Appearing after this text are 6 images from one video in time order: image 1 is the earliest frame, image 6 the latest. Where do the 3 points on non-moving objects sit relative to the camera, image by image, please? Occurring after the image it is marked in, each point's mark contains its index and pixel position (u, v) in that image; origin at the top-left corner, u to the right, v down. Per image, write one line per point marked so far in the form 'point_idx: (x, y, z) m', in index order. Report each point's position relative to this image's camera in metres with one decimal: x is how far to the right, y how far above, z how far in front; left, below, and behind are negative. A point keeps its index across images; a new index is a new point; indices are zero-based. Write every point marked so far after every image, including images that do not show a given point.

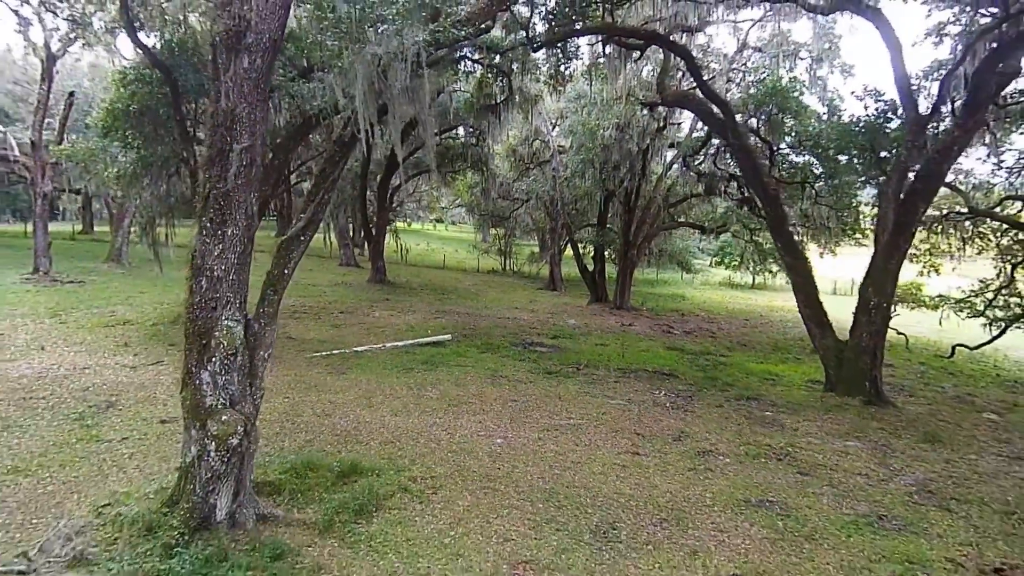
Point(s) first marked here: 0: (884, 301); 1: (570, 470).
0: (+3.9, -0.1, +6.6) m
1: (+0.4, -1.3, +4.5) m
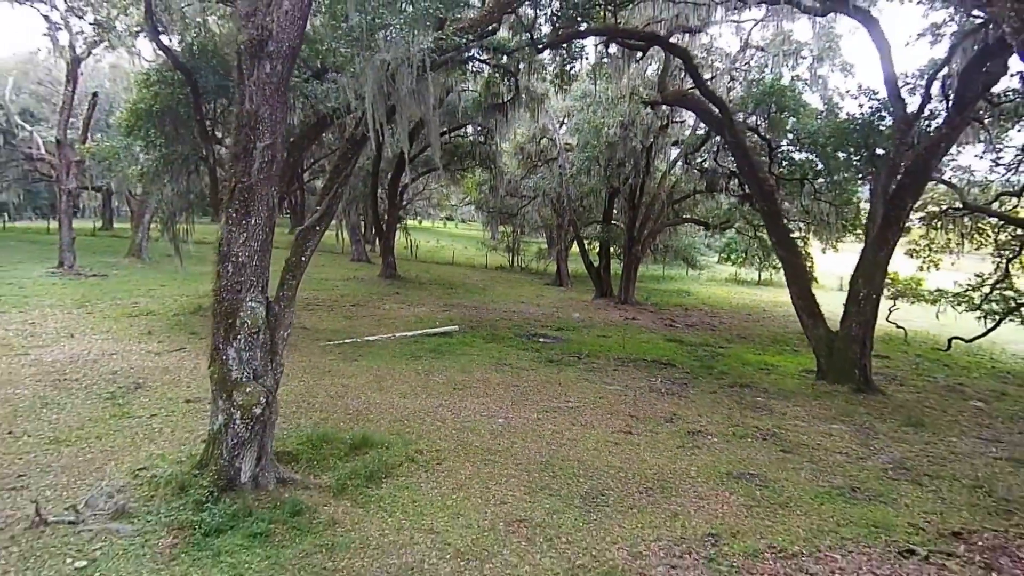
0: (+4.0, 0.0, +6.9) m
1: (+0.4, -1.2, +4.9) m
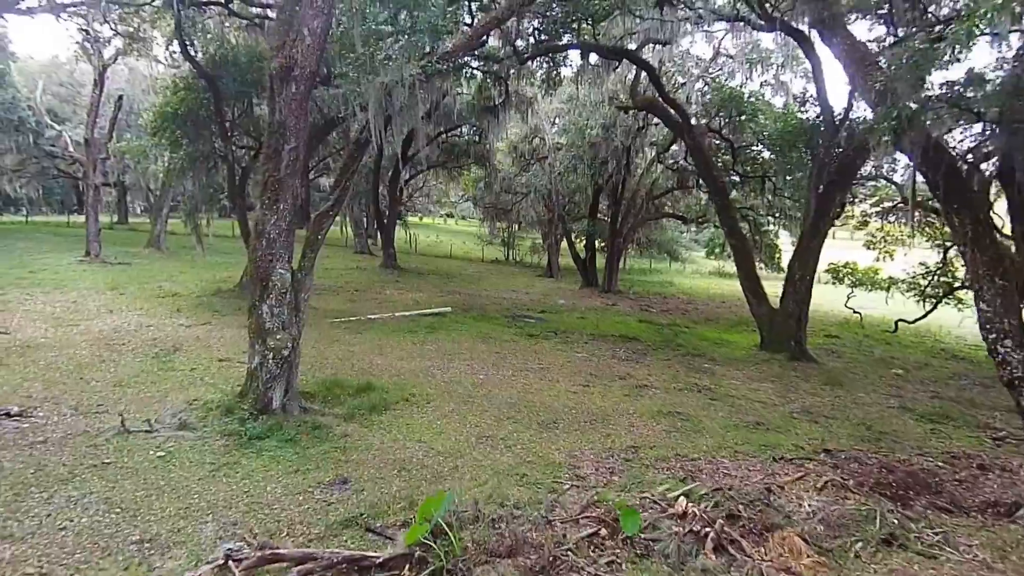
0: (+3.8, +0.2, +7.9) m
1: (+0.2, -1.0, +5.9) m
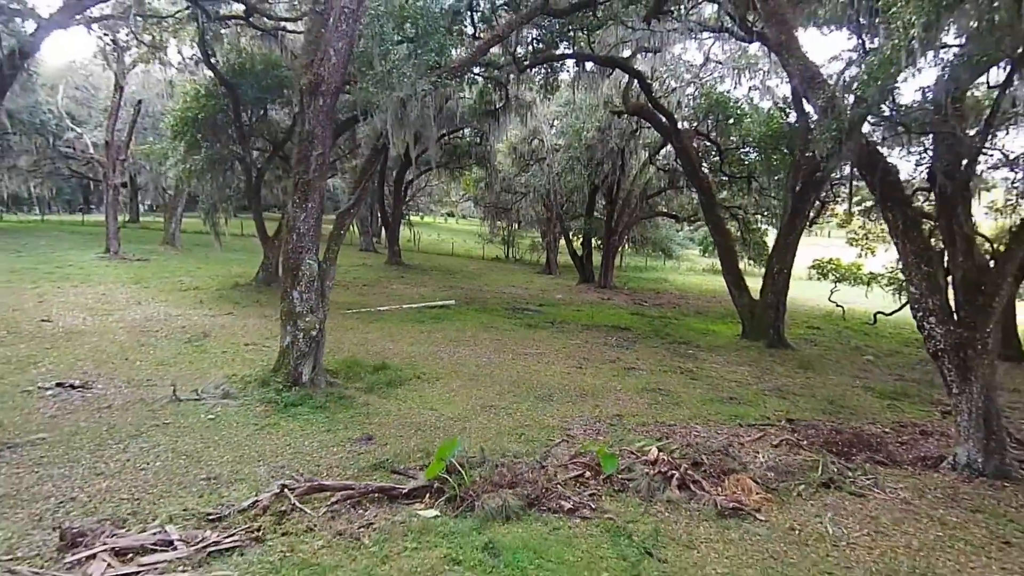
0: (+3.8, +0.3, +8.6) m
1: (+0.2, -0.9, +6.6) m
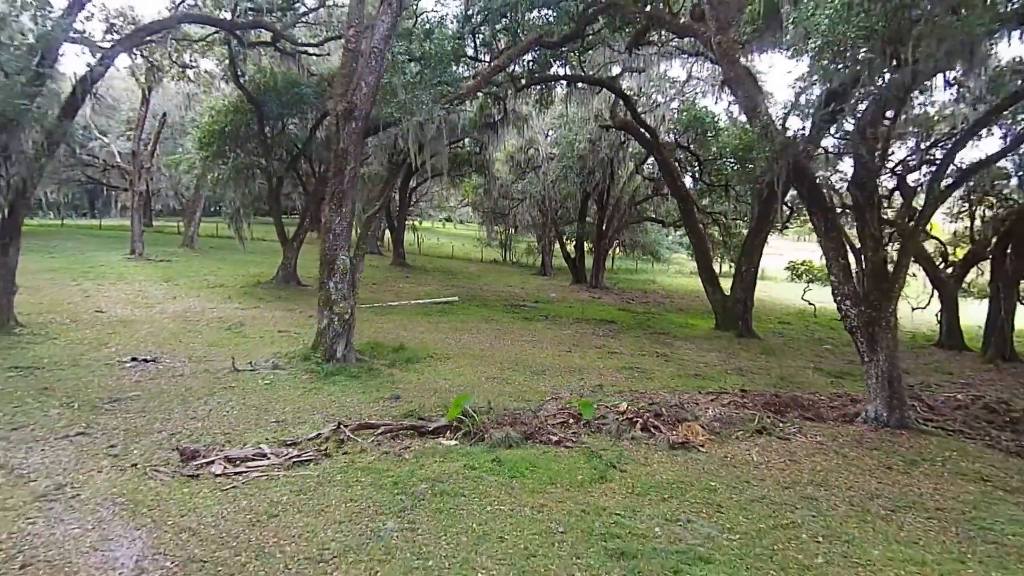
0: (+3.7, +0.3, +9.7) m
1: (+0.2, -0.8, +7.7) m
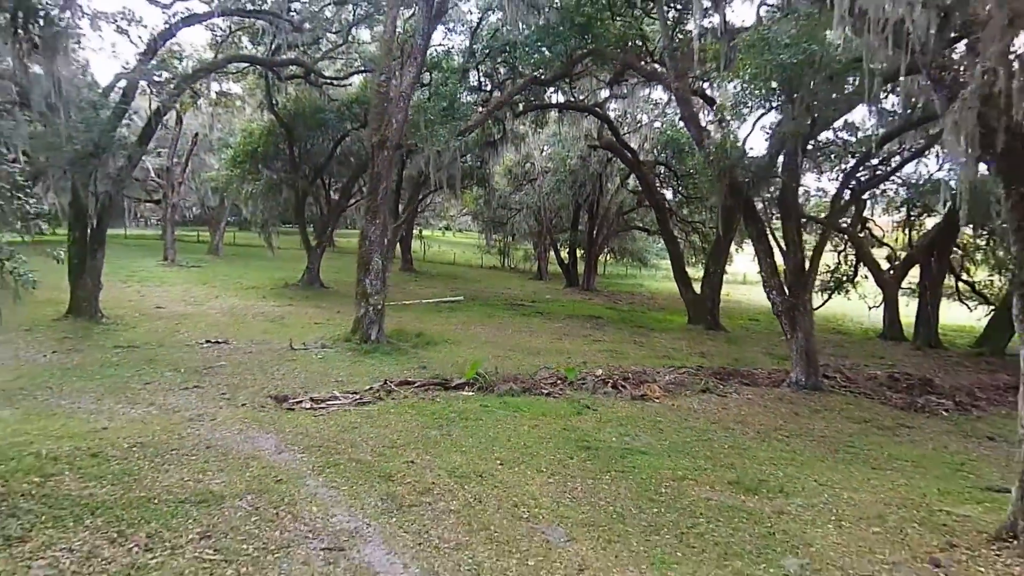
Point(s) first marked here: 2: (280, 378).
0: (+3.7, +0.4, +11.3) m
1: (+0.2, -0.8, +9.2) m
2: (-2.3, -0.9, +6.3) m
